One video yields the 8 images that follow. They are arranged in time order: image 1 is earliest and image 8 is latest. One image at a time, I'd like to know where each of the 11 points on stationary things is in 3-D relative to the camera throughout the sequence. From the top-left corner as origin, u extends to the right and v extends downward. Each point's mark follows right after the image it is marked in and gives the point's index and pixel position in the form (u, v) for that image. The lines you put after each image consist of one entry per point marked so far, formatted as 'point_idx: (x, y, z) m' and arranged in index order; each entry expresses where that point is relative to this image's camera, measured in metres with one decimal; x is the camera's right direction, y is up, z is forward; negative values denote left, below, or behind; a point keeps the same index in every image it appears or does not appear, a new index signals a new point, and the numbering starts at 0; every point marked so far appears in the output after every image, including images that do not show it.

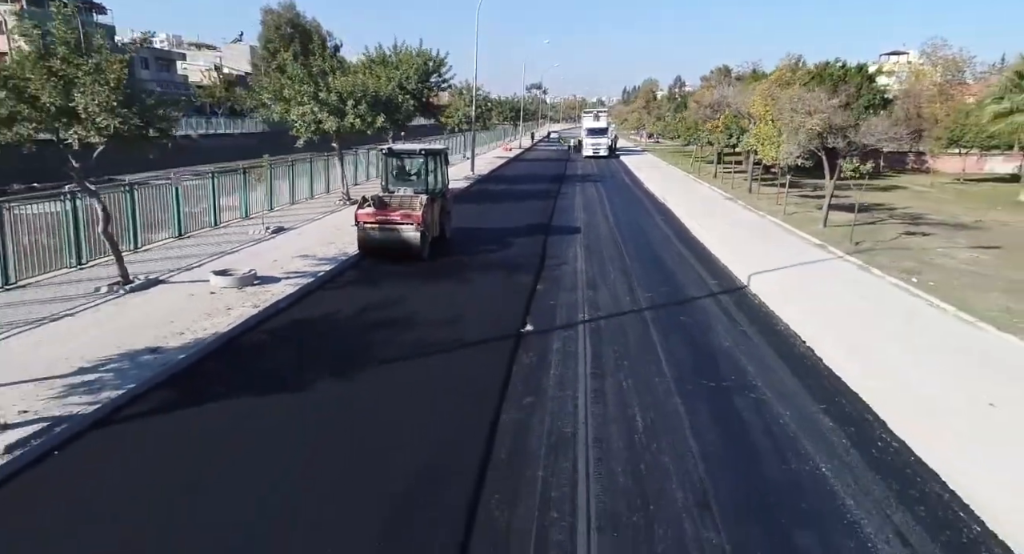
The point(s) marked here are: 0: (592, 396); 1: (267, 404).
0: (+0.8, -1.6, +6.8) m
1: (-2.7, -1.4, +7.5) m
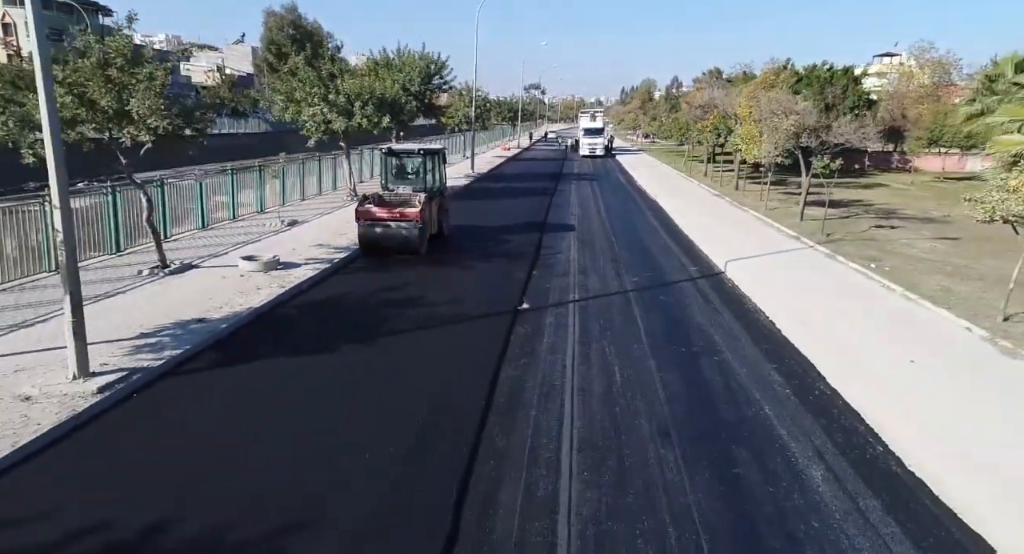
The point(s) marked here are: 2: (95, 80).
0: (+0.8, -1.4, +8.1) m
1: (-2.7, -1.1, +8.9) m
2: (-6.4, +3.1, +11.2) m
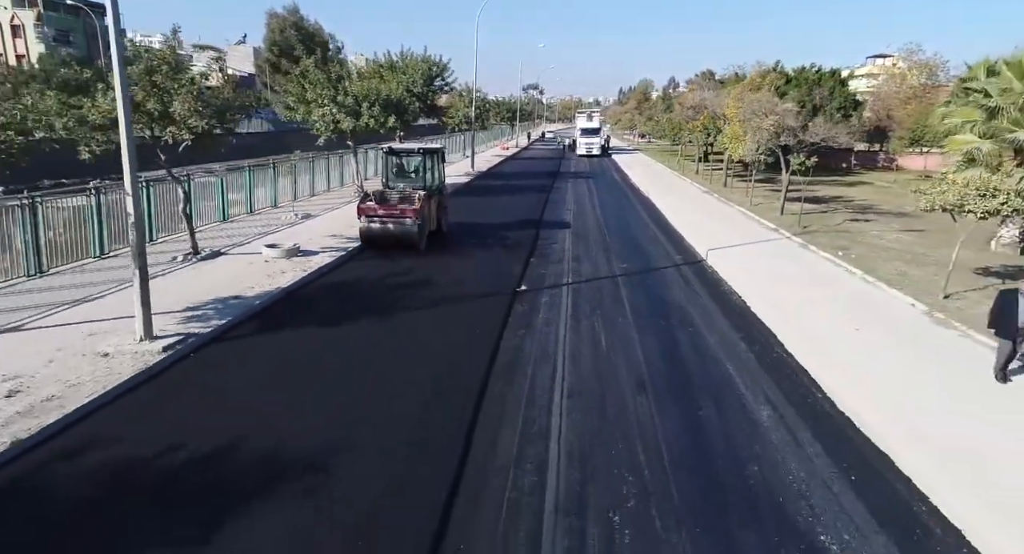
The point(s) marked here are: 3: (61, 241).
0: (+0.8, -1.1, +9.4) m
1: (-2.7, -0.8, +10.2) m
2: (-6.4, +3.4, +12.6) m
3: (-7.4, +0.7, +11.6) m
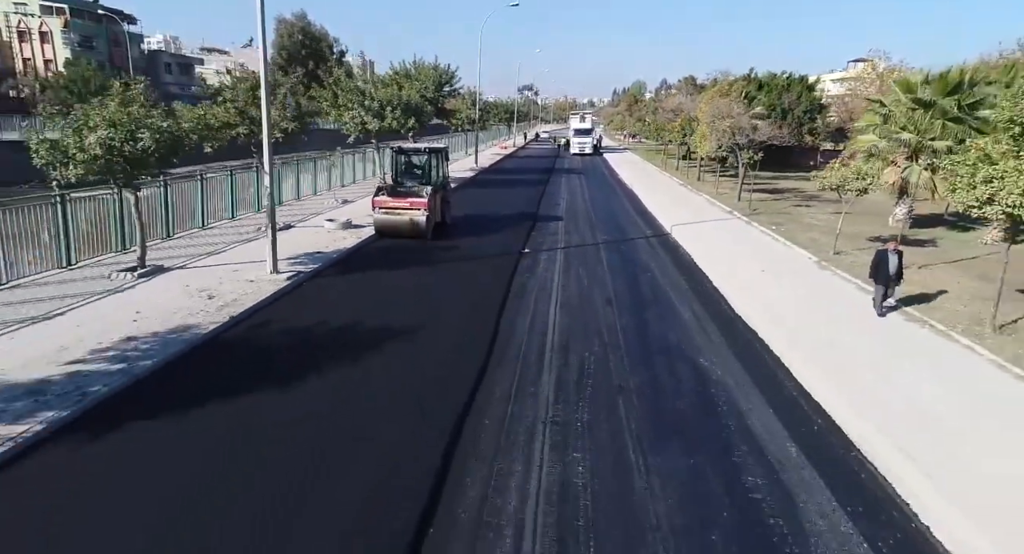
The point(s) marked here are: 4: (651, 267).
0: (+1.0, -0.2, +13.6) m
1: (-2.5, 0.0, +14.4) m
2: (-6.3, +4.2, +16.7) m
3: (-7.2, +1.6, +15.7) m
4: (+3.1, +0.2, +15.5) m
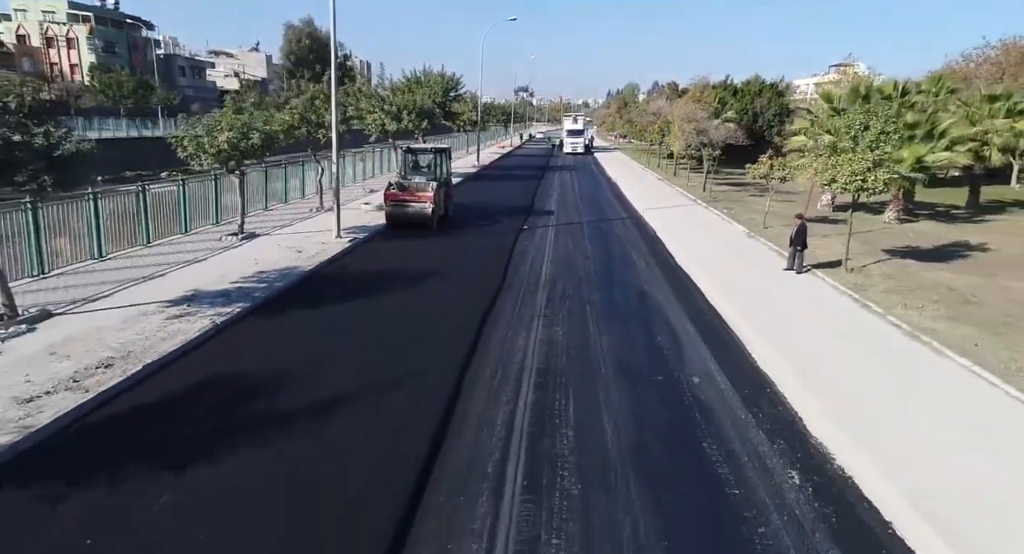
0: (+1.0, +0.6, +18.0) m
1: (-2.5, +0.9, +18.7) m
2: (-6.2, +5.1, +21.0) m
3: (-7.1, +2.4, +20.0) m
4: (+3.2, +1.1, +19.9) m
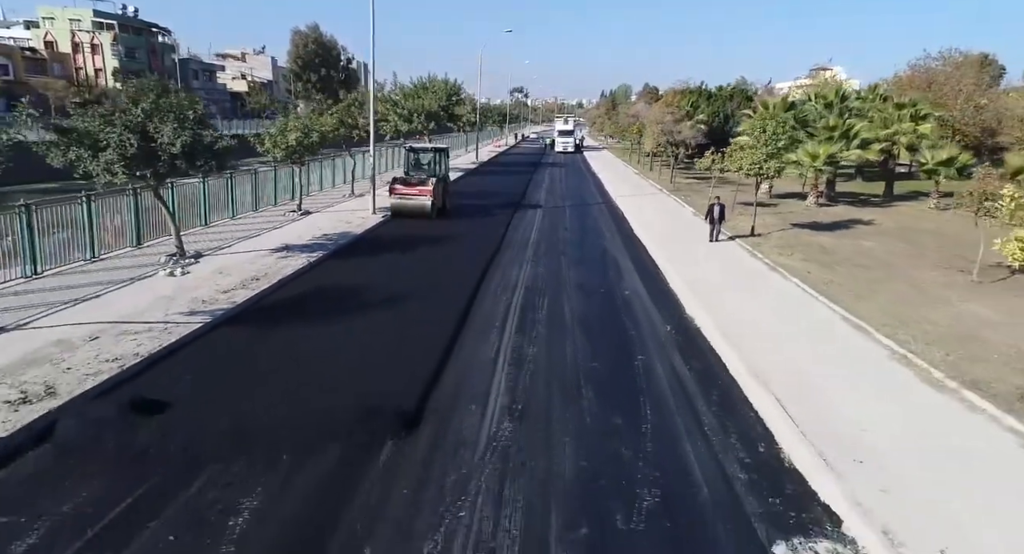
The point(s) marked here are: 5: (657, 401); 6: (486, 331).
0: (+0.9, +1.6, +23.0) m
1: (-2.6, +1.9, +23.7) m
2: (-6.4, +6.1, +25.9) m
3: (-7.3, +3.4, +24.9) m
4: (+3.0, +2.1, +24.9) m
5: (+1.7, -1.5, +8.1) m
6: (-0.4, -0.8, +11.0) m
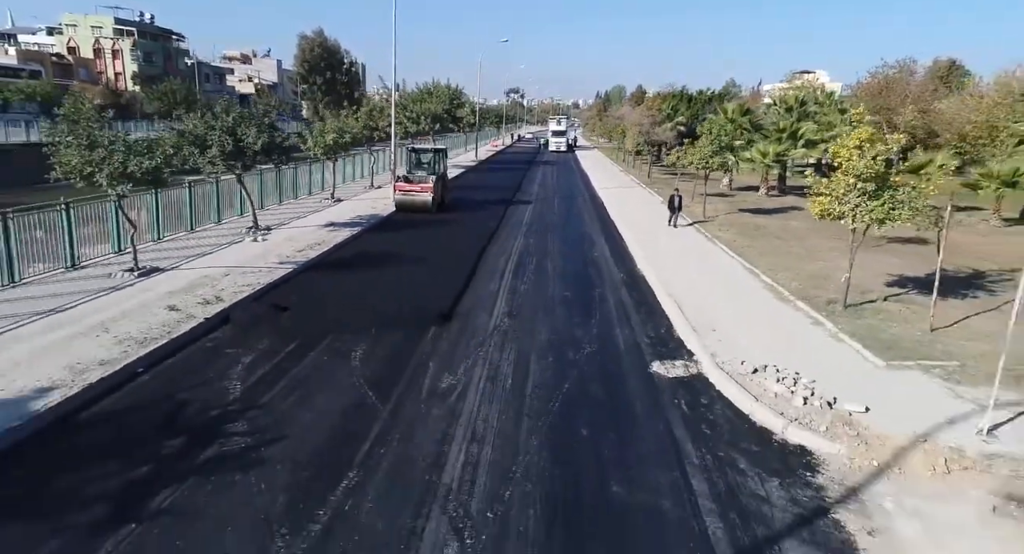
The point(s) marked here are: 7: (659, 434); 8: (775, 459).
0: (+0.8, +2.5, +27.4) m
1: (-2.7, +2.8, +28.0) m
2: (-6.5, +6.9, +30.3) m
3: (-7.4, +4.3, +29.3) m
4: (+2.9, +2.9, +29.3) m
5: (+1.7, -0.6, +12.5) m
6: (-0.5, 0.0, +15.3) m
7: (+1.6, -1.7, +7.4) m
8: (+2.6, -1.8, +6.8) m
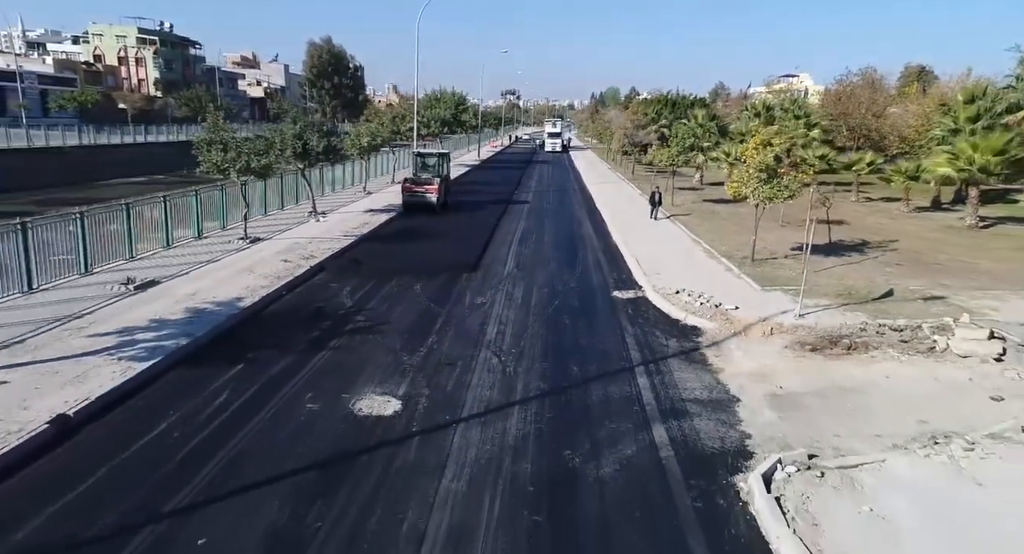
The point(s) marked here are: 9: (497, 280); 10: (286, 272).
0: (+0.8, +3.3, +32.3) m
1: (-2.6, +3.6, +32.9) m
2: (-6.5, +7.8, +35.2) m
3: (-7.3, +5.1, +34.1) m
4: (+3.0, +3.8, +34.2) m
5: (+1.8, +0.2, +17.4) m
6: (-0.3, +0.9, +20.2) m
7: (+1.8, -0.8, +12.3) m
8: (+2.8, -0.9, +11.8) m
9: (-0.3, -0.1, +15.7) m
10: (-4.9, +0.1, +14.9) m
